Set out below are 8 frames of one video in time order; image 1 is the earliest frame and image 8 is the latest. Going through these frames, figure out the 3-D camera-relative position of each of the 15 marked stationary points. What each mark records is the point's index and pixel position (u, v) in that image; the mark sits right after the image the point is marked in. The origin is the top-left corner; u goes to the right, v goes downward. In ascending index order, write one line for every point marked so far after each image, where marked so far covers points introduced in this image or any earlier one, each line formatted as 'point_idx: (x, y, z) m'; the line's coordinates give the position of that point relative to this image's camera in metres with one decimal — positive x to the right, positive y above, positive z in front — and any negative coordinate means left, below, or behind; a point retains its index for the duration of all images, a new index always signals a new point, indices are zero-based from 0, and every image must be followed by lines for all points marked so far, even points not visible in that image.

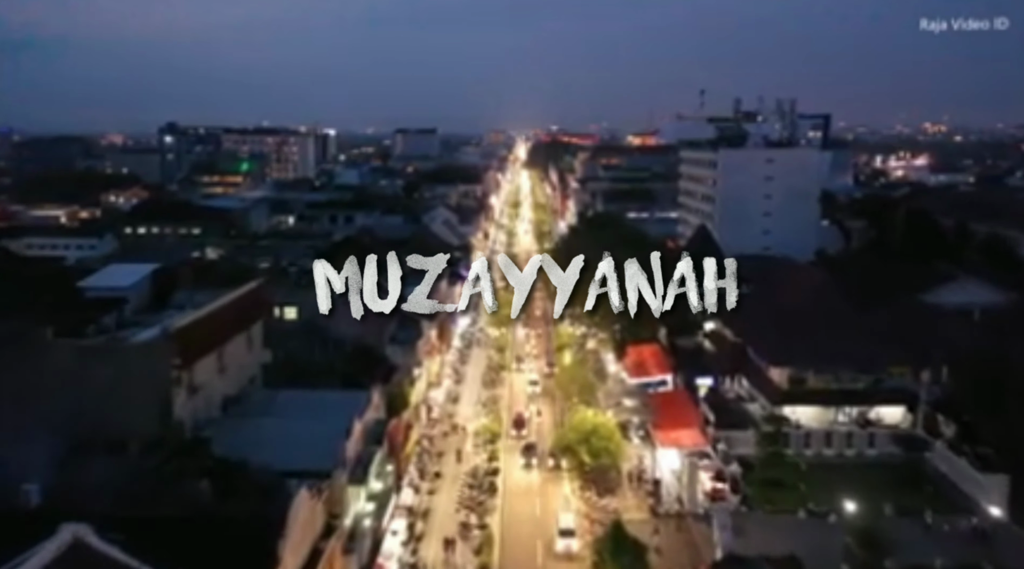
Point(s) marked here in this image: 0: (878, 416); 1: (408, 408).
0: (+7.4, -2.6, +17.9) m
1: (-1.9, -2.2, +15.7) m
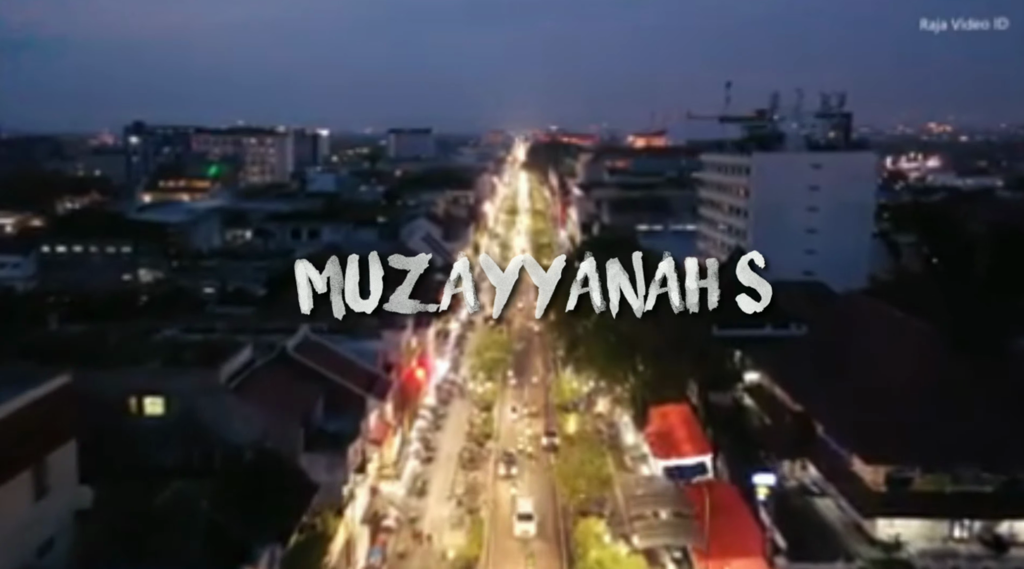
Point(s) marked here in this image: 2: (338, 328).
0: (+7.2, -3.6, +12.5) m
1: (-2.1, -3.1, +10.2) m
2: (-3.3, -0.9, +16.8) m
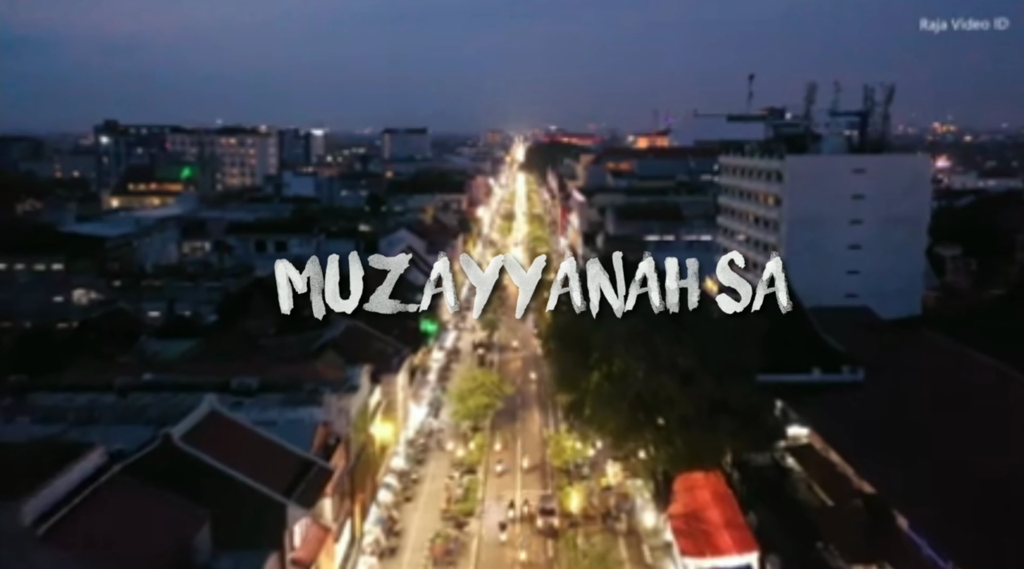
0: (+7.0, -4.2, +8.6) m
1: (-2.3, -3.8, +6.3) m
2: (-3.6, -1.6, +12.9) m
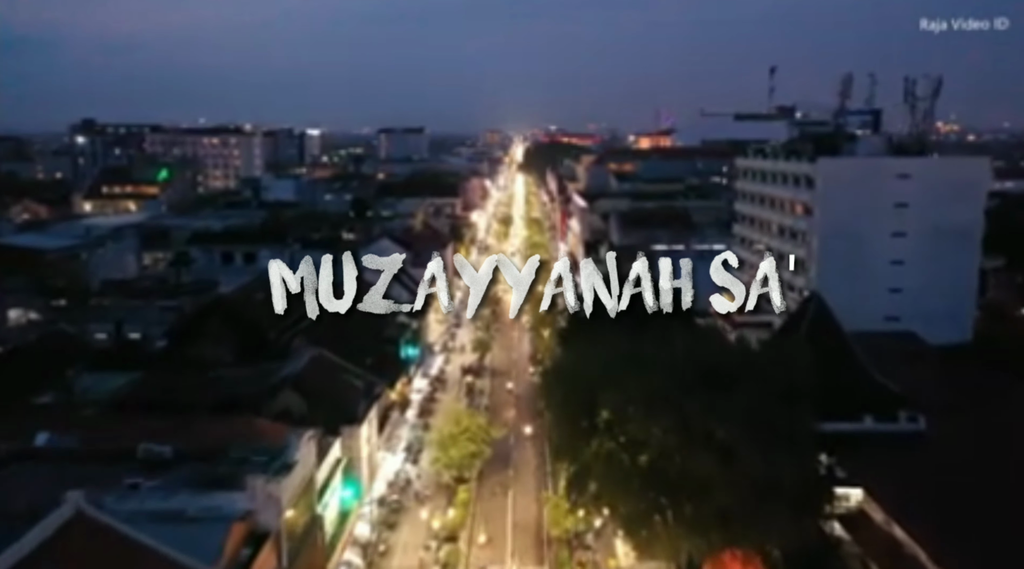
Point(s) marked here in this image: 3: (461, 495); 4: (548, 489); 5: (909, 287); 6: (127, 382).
0: (+6.8, -4.7, +5.7) m
1: (-2.5, -4.3, +3.4) m
2: (-3.7, -2.0, +10.0) m
3: (-0.9, -3.7, +15.3) m
4: (+0.6, -3.6, +15.9) m
5: (+9.0, -0.1, +19.8) m
6: (-7.6, -1.9, +17.1) m
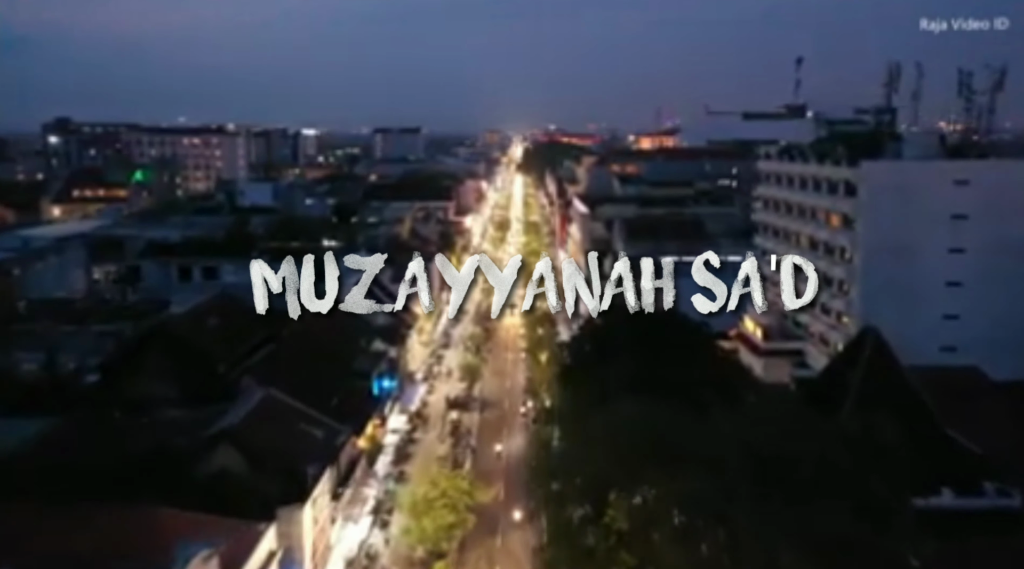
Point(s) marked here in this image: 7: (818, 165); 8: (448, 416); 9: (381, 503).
0: (+6.6, -5.2, +2.8) m
1: (-2.7, -4.7, +0.5) m
2: (-3.9, -2.5, +7.1) m
3: (-1.1, -4.2, +12.4) m
4: (+0.5, -4.1, +13.0) m
5: (+8.8, -0.5, +16.9) m
6: (-7.7, -2.4, +14.2) m
7: (+6.7, +2.6, +19.1) m
8: (-1.5, -3.0, +19.9) m
9: (-2.2, -3.7, +14.9) m
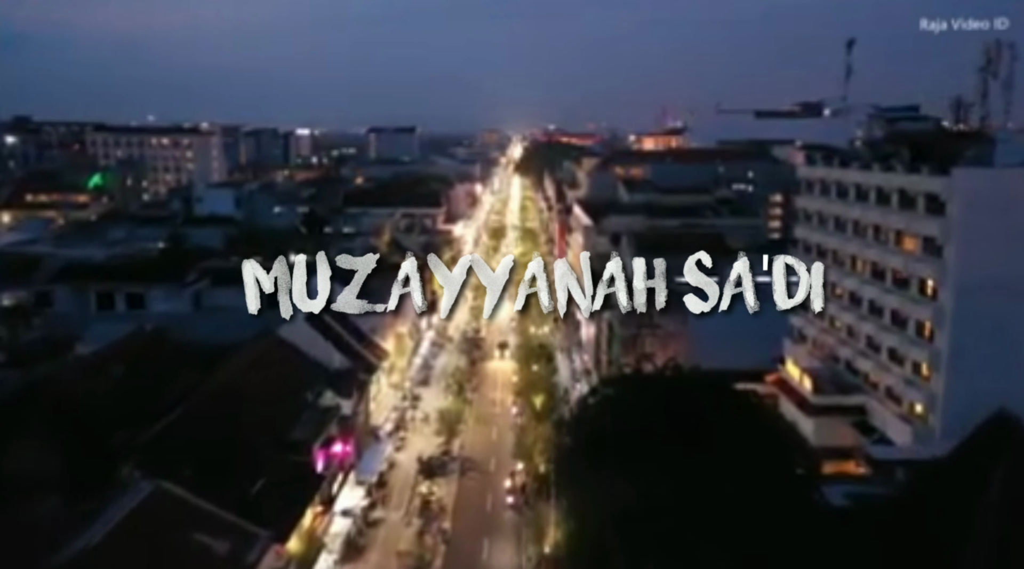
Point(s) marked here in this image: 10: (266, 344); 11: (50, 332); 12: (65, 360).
0: (+6.4, -5.9, -1.2) m
1: (-2.9, -5.4, -3.5) m
2: (-4.2, -3.2, +3.1) m
3: (-1.3, -4.8, +8.5) m
4: (+0.2, -4.8, +9.0) m
5: (+8.6, -1.2, +12.9) m
6: (-8.0, -3.1, +10.2) m
7: (+6.5, +1.9, +15.1) m
8: (-1.7, -3.6, +15.9) m
9: (-2.5, -4.4, +10.9) m
10: (-4.7, -1.1, +16.7) m
11: (-9.4, -0.9, +17.9) m
12: (-8.2, -1.4, +16.3) m
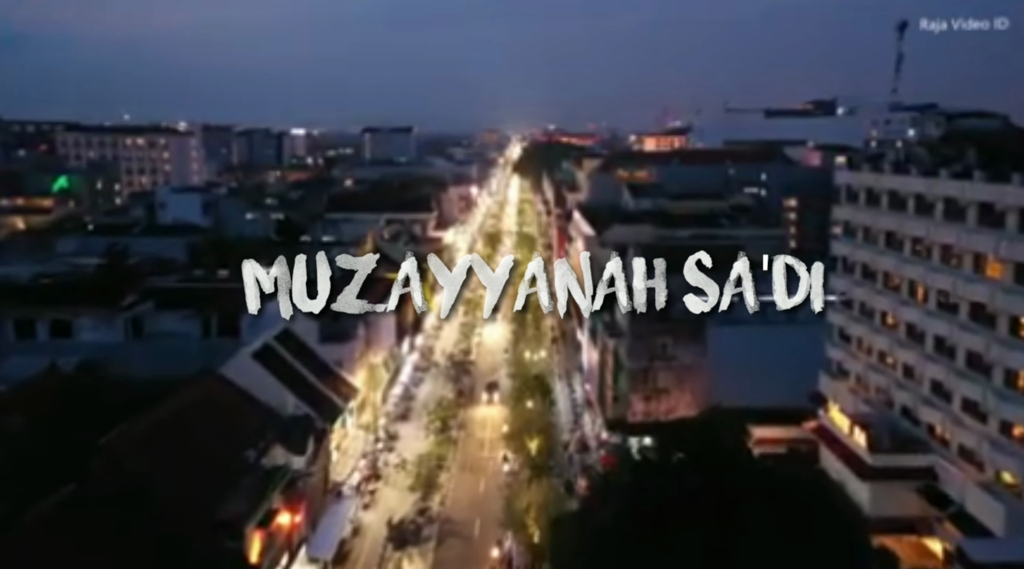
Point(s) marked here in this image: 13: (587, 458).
0: (+6.2, -6.4, -4.0) m
1: (-3.1, -5.9, -6.3) m
2: (-4.4, -3.7, +0.3) m
3: (-1.5, -5.3, +5.6) m
4: (0.0, -5.3, +6.1) m
5: (+8.4, -1.7, +10.1) m
6: (-8.2, -3.5, +7.4) m
7: (+6.3, +1.5, +12.3) m
8: (-1.9, -4.1, +13.0) m
9: (-2.7, -4.8, +8.1) m
10: (-4.9, -1.6, +13.9) m
11: (-9.6, -1.3, +15.1) m
12: (-8.4, -1.9, +13.5) m
13: (+1.5, -3.4, +17.3) m
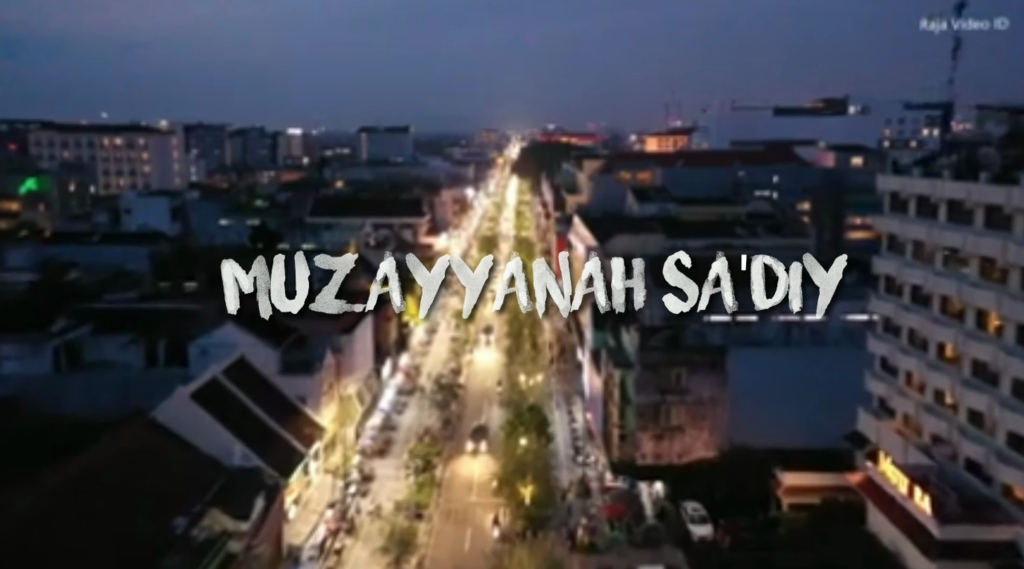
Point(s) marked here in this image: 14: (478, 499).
0: (+6.0, -6.7, -6.3) m
1: (-3.3, -6.3, -8.6) m
2: (-4.5, -4.0, -1.9) m
3: (-1.7, -5.7, +3.4) m
4: (-0.1, -5.6, +3.9) m
5: (+8.2, -2.1, +7.9) m
6: (-8.3, -3.9, +5.1) m
7: (+6.1, +1.1, +10.0) m
8: (-2.1, -4.5, +10.8) m
9: (-2.8, -5.2, +5.8) m
10: (-5.1, -2.0, +11.6) m
11: (-9.8, -1.7, +12.8) m
12: (-8.6, -2.2, +11.2) m
13: (+1.3, -3.8, +15.0) m
14: (-0.6, -3.8, +15.4) m
